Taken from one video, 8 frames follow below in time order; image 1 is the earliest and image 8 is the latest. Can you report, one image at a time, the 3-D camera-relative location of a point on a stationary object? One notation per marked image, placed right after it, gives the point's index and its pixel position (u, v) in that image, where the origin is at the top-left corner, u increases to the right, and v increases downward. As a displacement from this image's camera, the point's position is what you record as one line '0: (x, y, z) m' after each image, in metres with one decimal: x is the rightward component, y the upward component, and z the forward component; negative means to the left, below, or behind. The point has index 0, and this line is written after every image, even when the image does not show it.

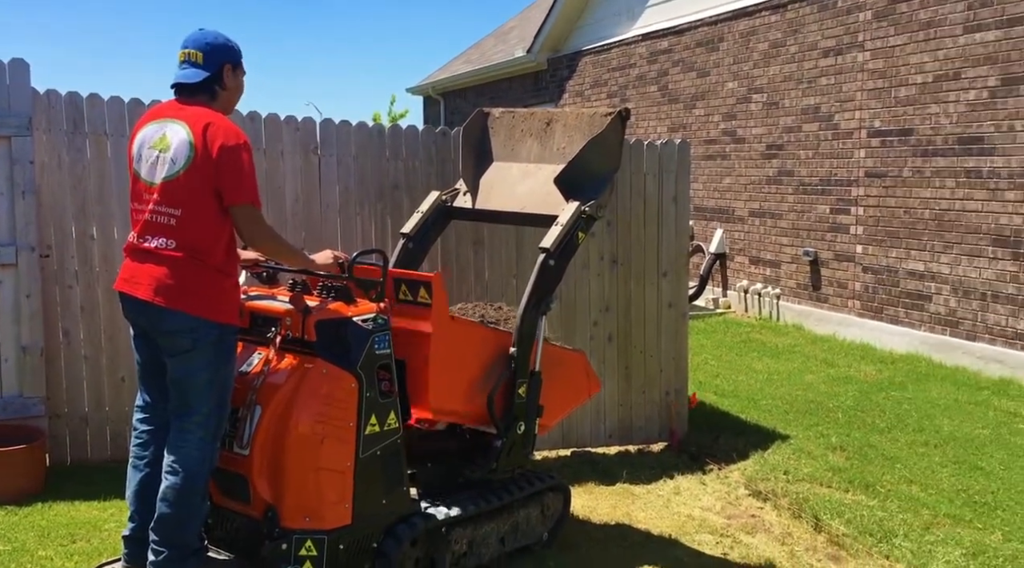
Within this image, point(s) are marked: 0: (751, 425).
0: (+1.8, -1.0, +6.8) m
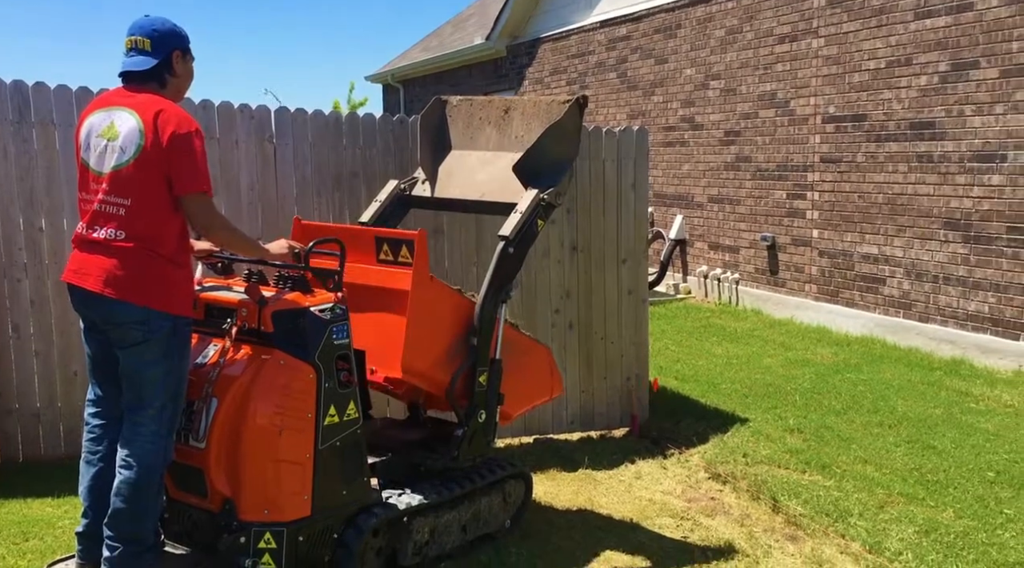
0: (+1.5, -0.9, +6.9) m
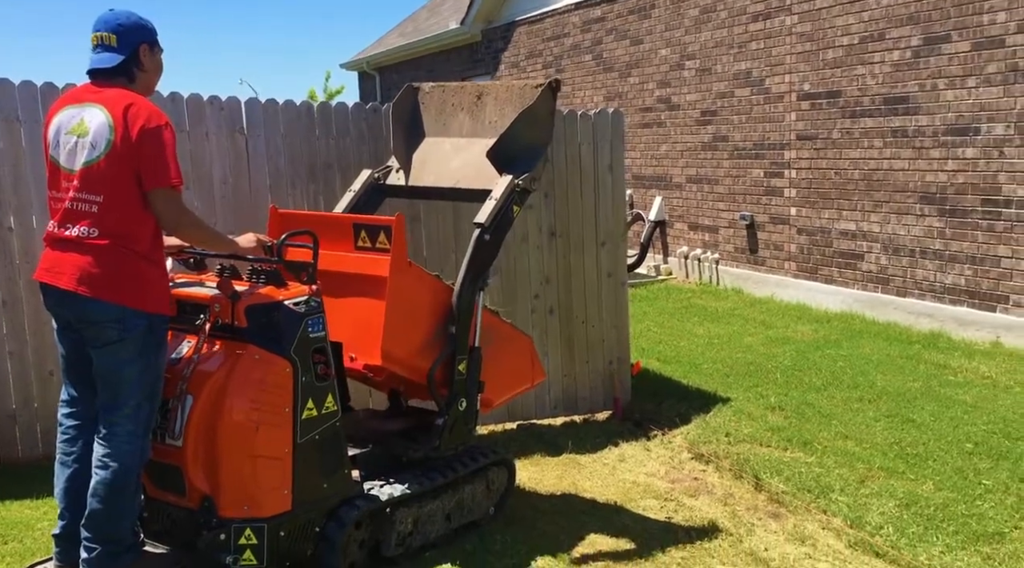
0: (+1.4, -0.8, +6.9) m
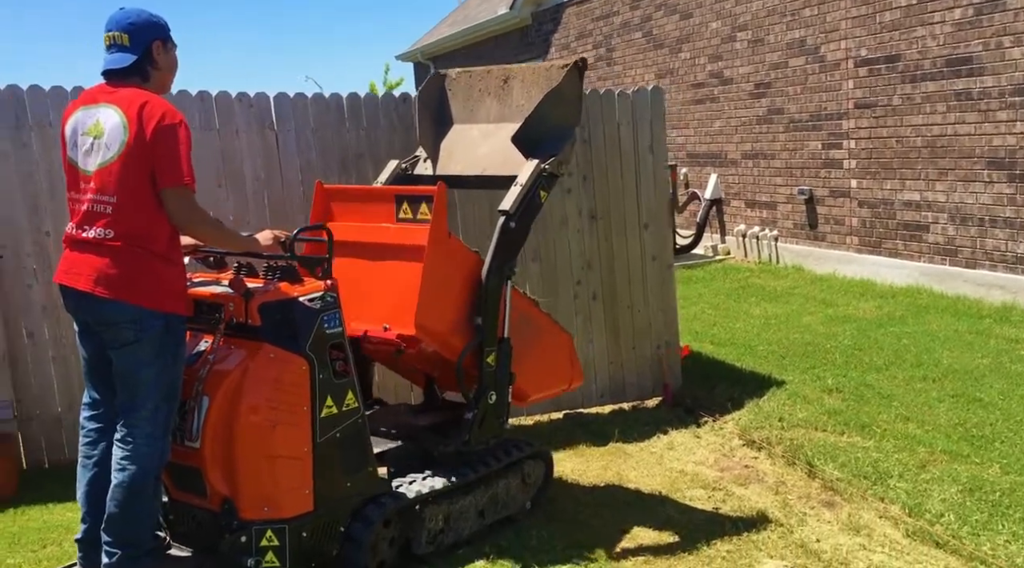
0: (+1.7, -0.6, +6.7) m
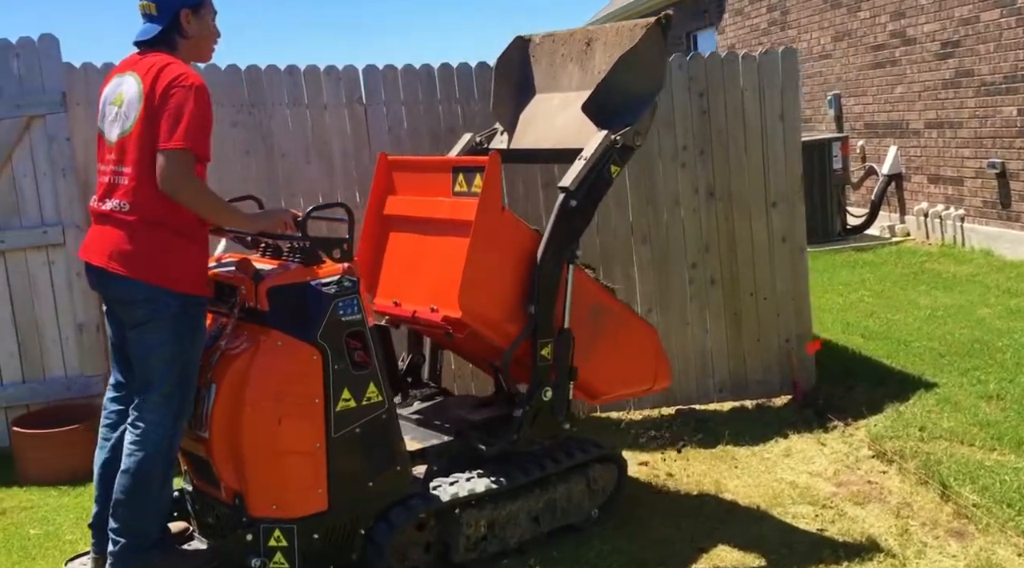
0: (+2.4, -0.5, +5.8) m
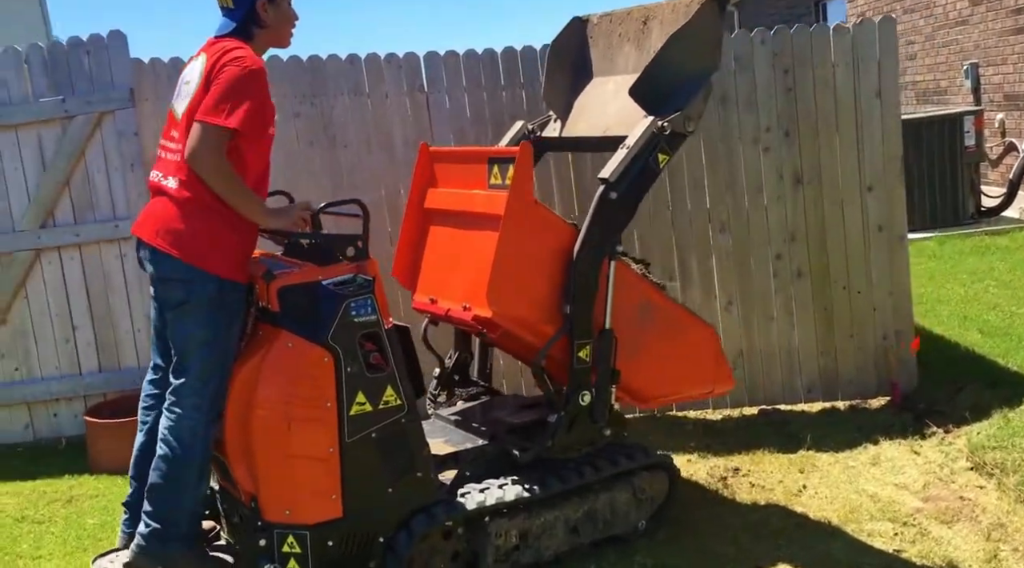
0: (+2.8, -0.5, +5.3) m
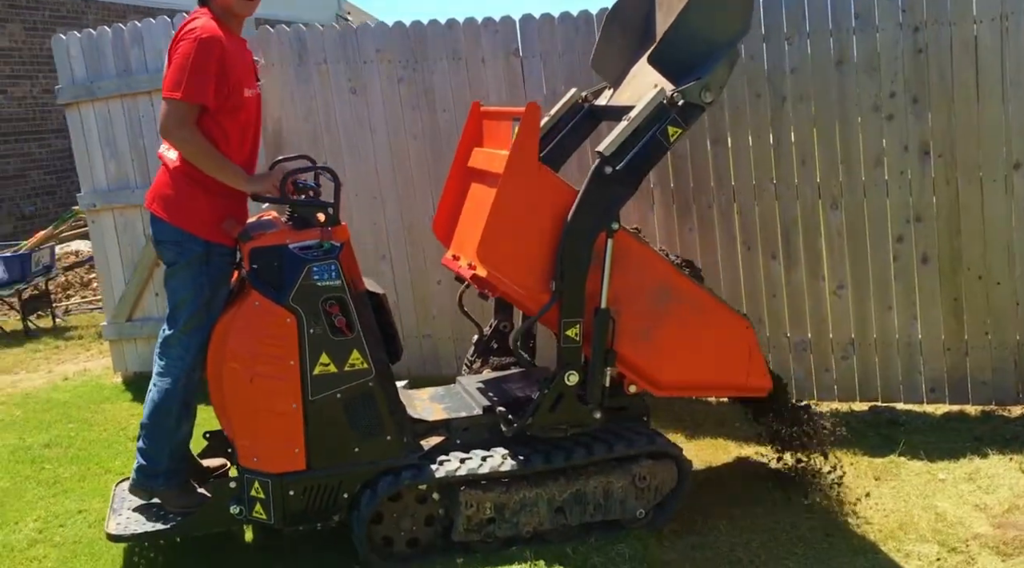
0: (+3.2, -0.5, +4.3) m
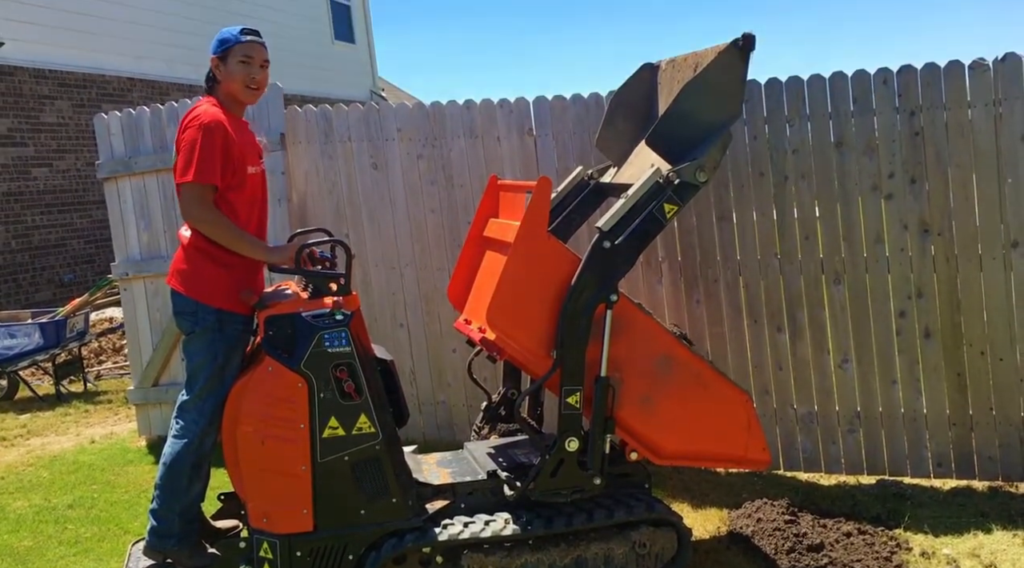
0: (+3.2, -0.9, +4.3) m
